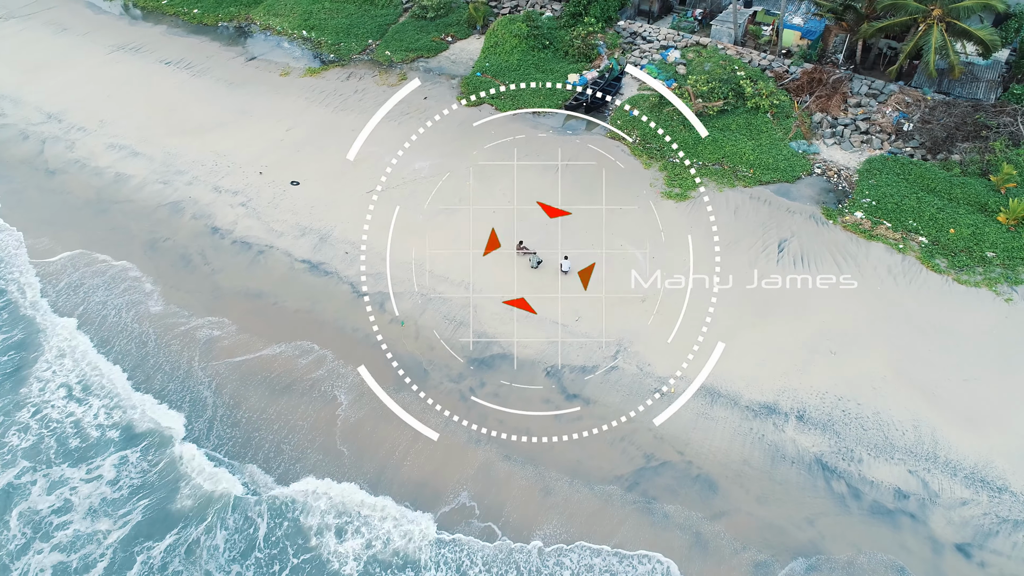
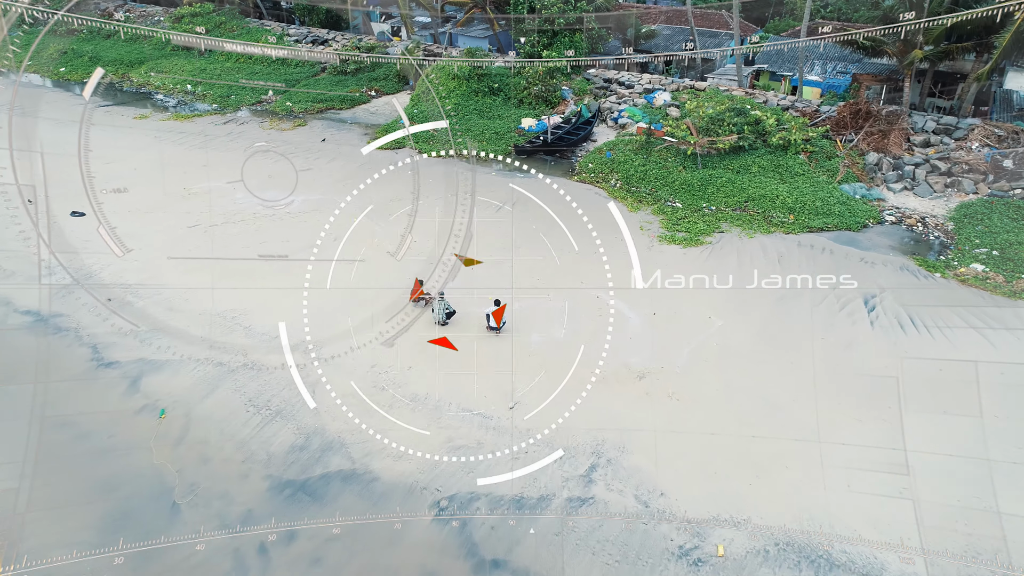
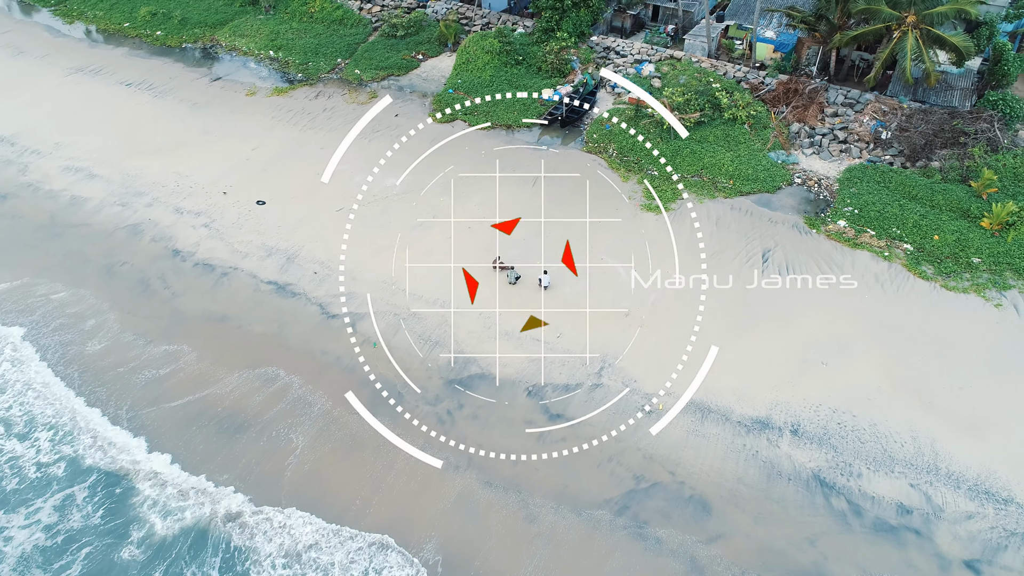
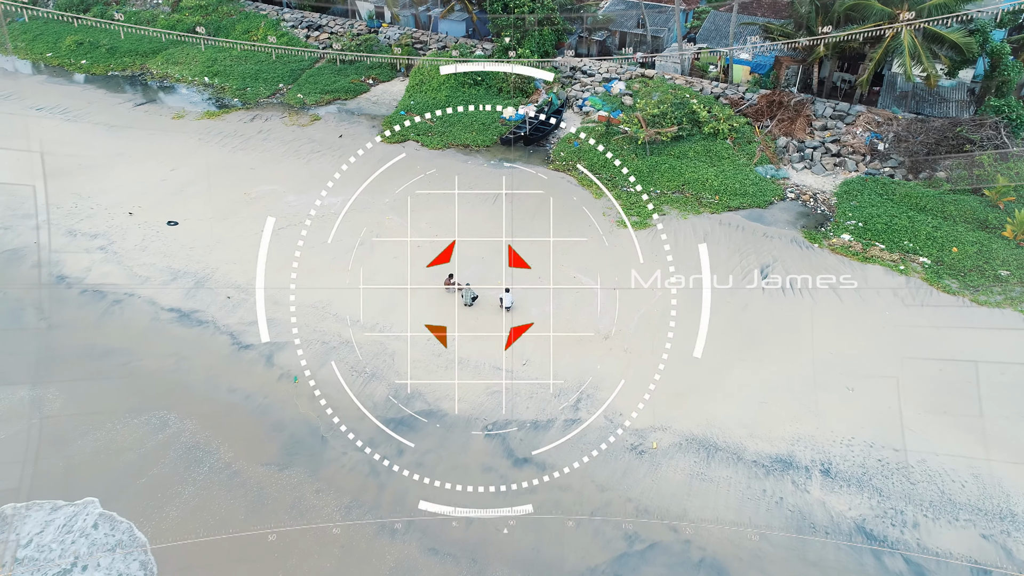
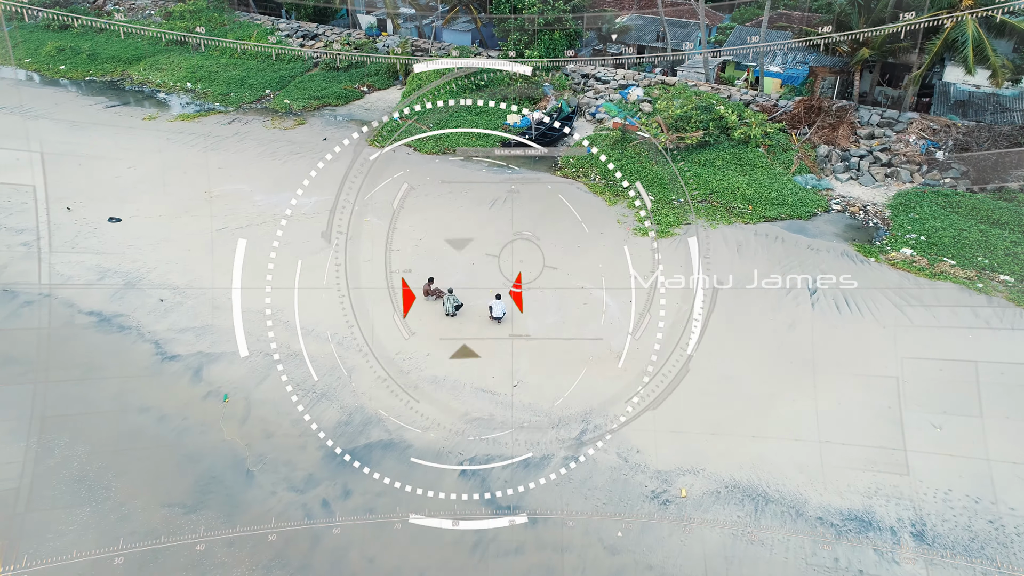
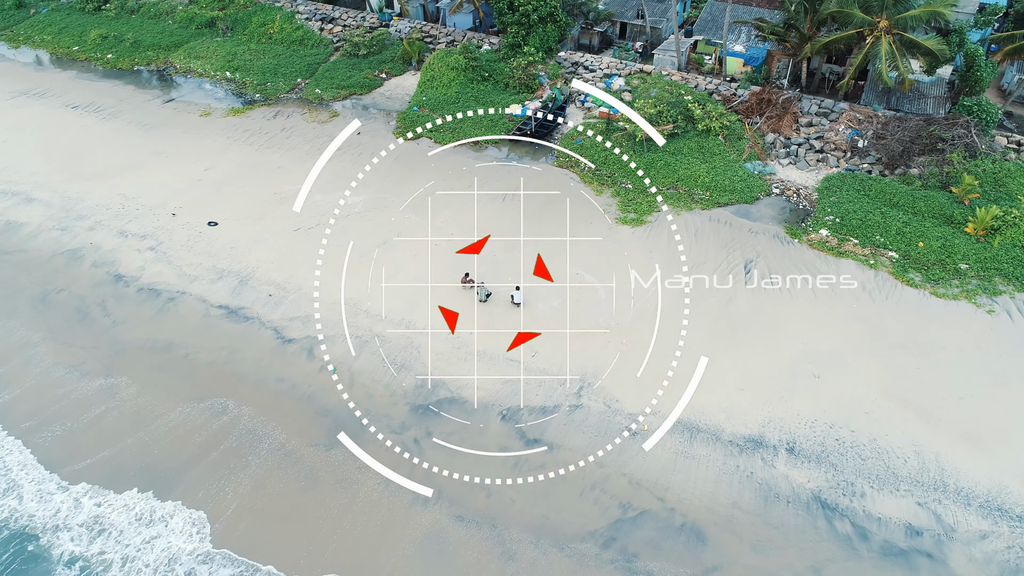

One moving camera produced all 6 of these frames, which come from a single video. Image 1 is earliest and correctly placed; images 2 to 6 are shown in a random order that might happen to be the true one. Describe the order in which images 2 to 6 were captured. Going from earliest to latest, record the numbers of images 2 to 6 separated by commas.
3, 6, 4, 5, 2
